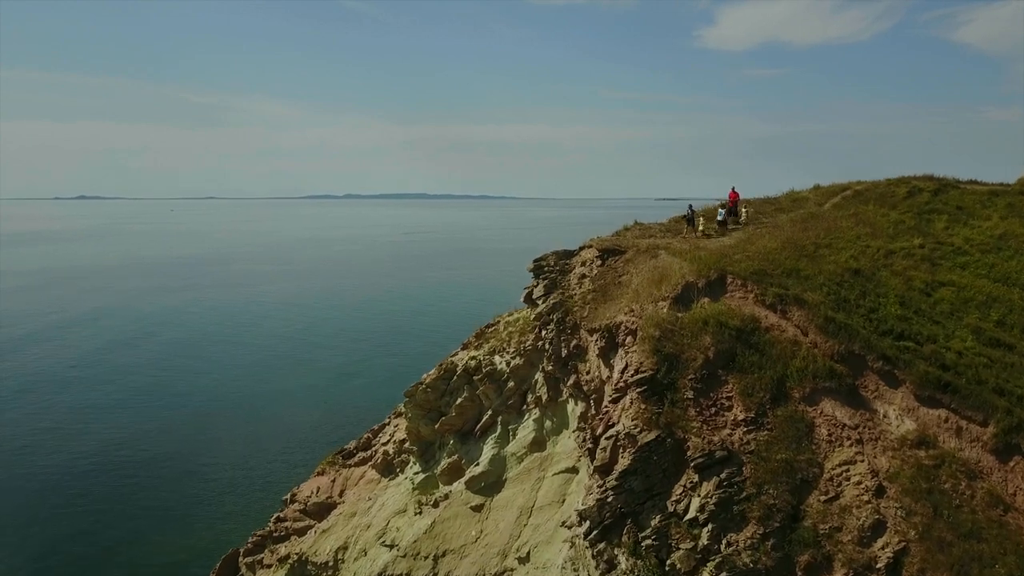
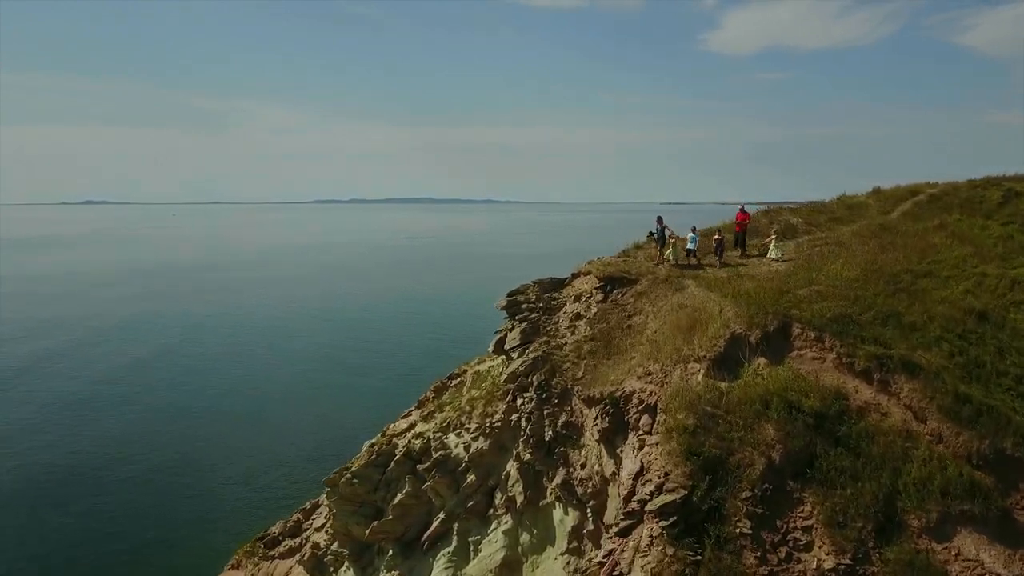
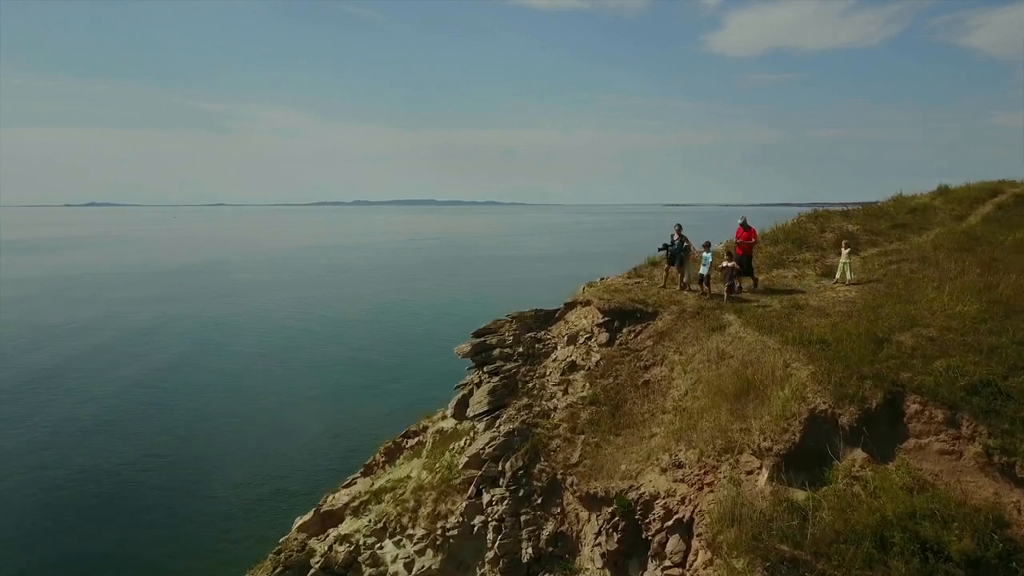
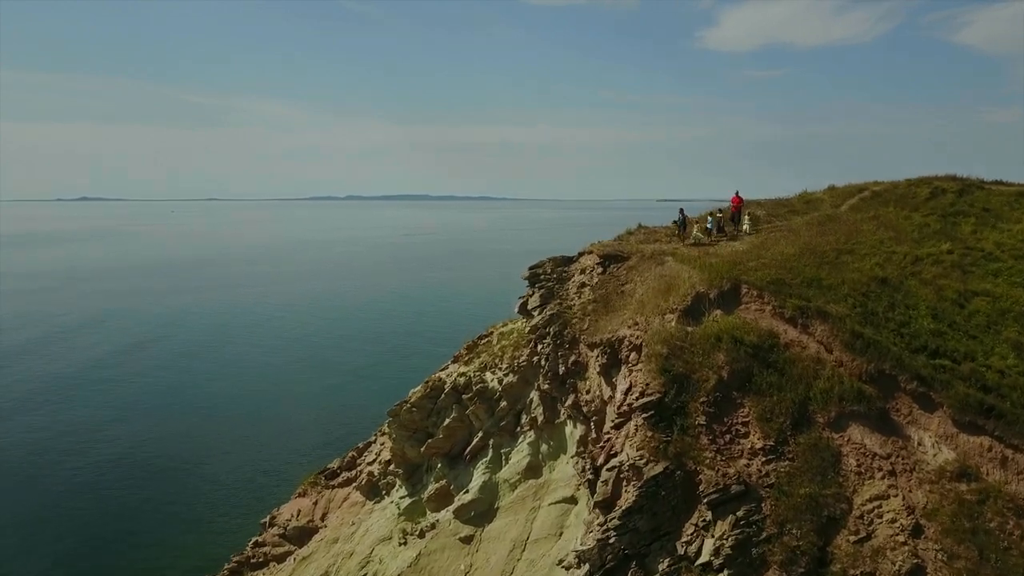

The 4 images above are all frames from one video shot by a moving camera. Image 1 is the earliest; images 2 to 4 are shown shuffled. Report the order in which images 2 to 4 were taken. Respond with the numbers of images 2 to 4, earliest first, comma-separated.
4, 2, 3
